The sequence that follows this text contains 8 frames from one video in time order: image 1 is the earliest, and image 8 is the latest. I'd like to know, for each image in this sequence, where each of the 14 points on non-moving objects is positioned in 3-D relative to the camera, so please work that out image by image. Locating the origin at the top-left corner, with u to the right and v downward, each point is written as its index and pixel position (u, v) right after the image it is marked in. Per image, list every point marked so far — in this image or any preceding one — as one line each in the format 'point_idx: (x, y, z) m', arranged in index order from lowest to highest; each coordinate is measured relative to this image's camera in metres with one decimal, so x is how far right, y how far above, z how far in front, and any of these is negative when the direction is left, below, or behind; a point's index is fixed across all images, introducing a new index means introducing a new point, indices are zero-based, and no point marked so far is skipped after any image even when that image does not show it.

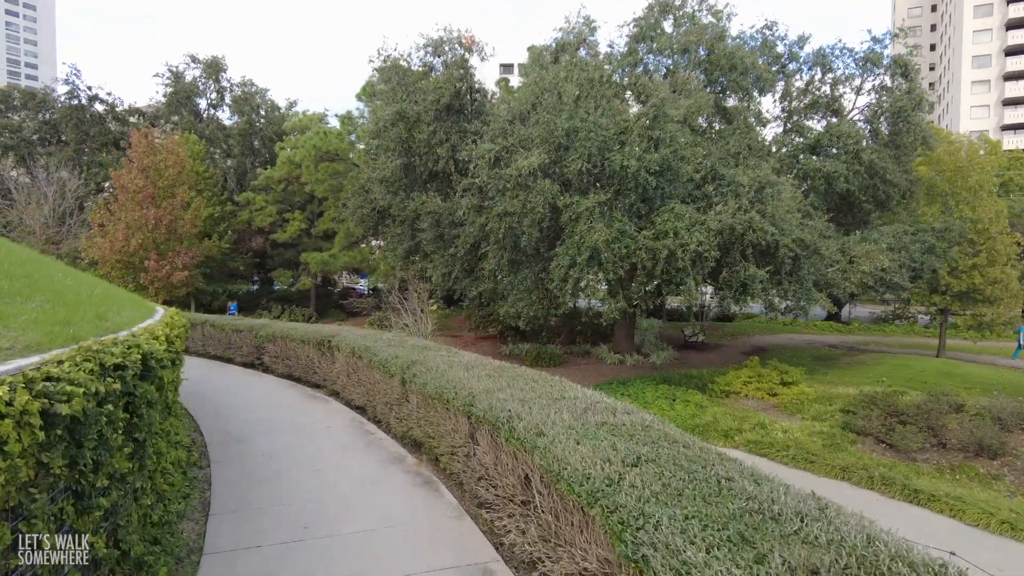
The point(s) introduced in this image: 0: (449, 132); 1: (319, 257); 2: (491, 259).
0: (-1.1, +2.7, +11.6) m
1: (-5.4, +0.9, +18.4) m
2: (-0.3, +0.4, +9.5) m
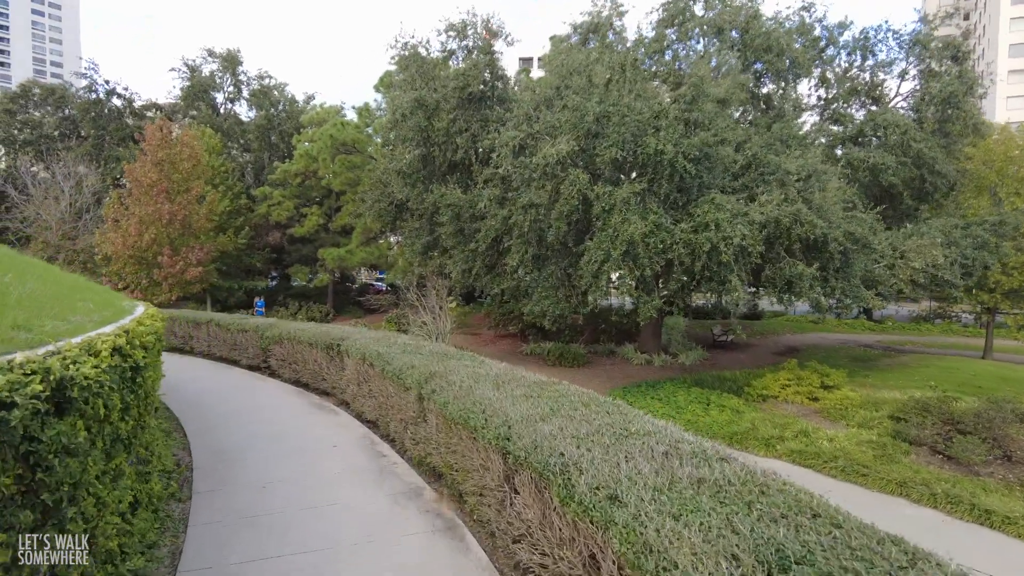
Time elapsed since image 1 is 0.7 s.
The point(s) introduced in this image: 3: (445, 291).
0: (-0.7, +2.8, +11.1) m
1: (-4.8, +1.0, +18.0) m
2: (0.0, +0.4, +9.0) m
3: (-1.3, -0.1, +12.5) m
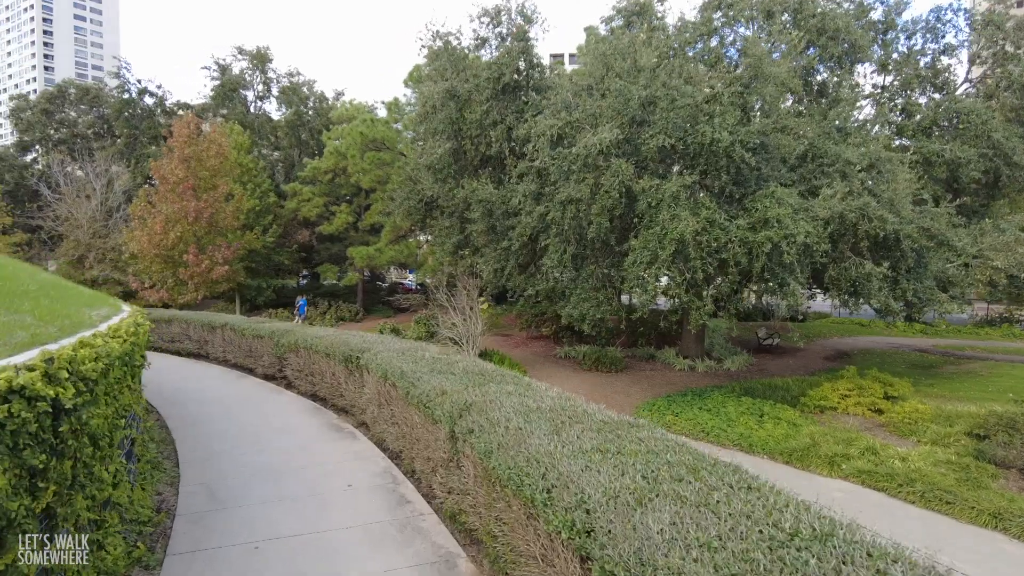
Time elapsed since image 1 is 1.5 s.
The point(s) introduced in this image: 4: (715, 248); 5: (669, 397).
0: (-0.1, +2.8, +10.5) m
1: (-3.9, +1.0, +17.6) m
2: (+0.5, +0.4, +8.4) m
3: (-0.6, -0.1, +11.9) m
4: (+2.2, +0.4, +7.0) m
5: (+2.3, -1.7, +9.9) m
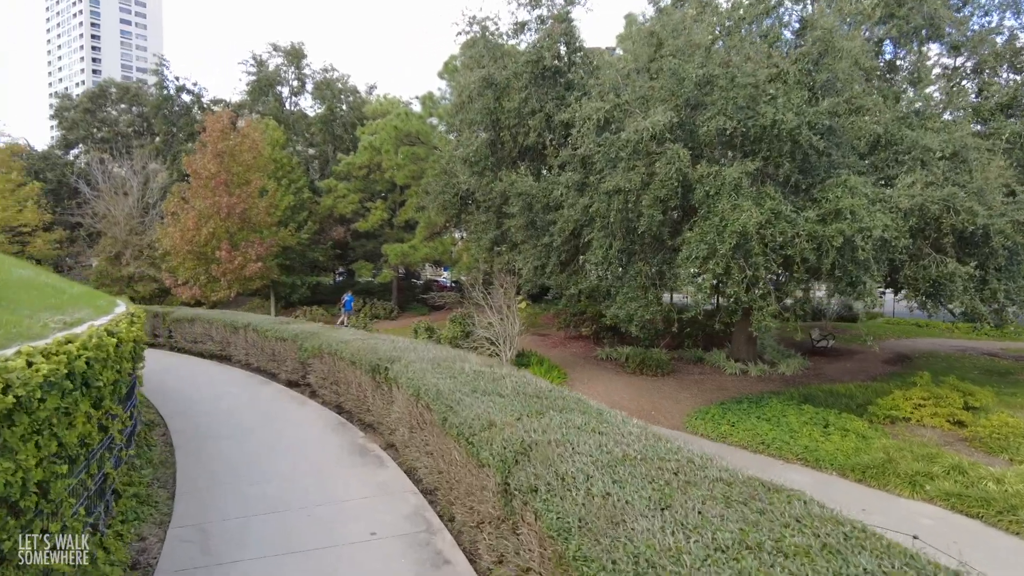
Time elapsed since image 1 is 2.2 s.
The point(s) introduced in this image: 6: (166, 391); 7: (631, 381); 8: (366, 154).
0: (+0.5, +2.8, +9.9) m
1: (-2.9, +1.0, +17.2) m
2: (+1.0, +0.4, +7.8) m
3: (0.0, 0.0, +11.4) m
4: (+2.6, +0.4, +6.4) m
5: (+2.9, -1.6, +9.2) m
6: (-3.0, -1.0, +5.6) m
7: (+2.0, -1.6, +11.1) m
8: (-4.0, +3.7, +18.3) m
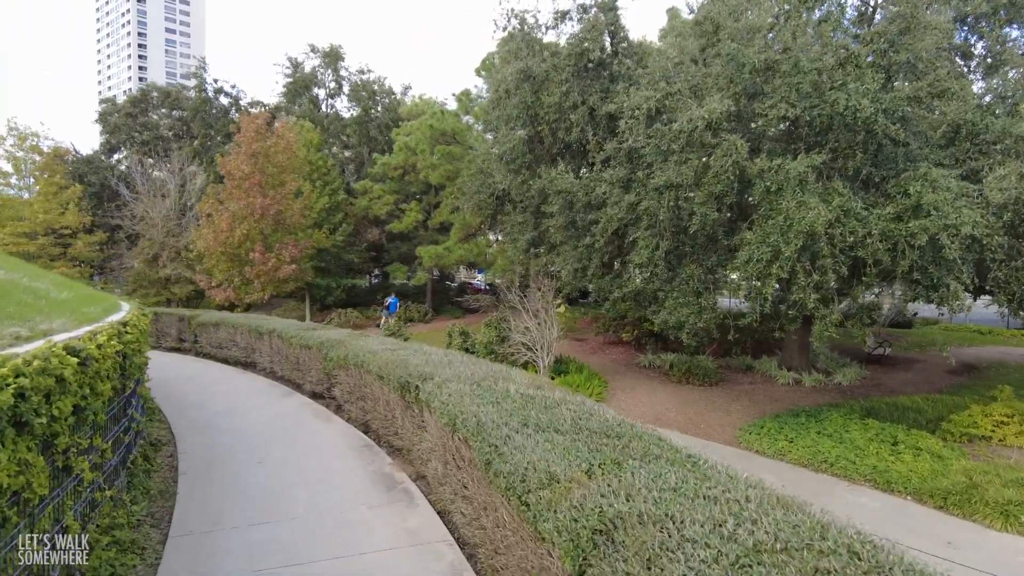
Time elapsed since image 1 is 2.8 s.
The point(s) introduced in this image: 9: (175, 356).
0: (+1.1, +2.8, +9.4) m
1: (-2.0, +1.0, +16.8) m
2: (+1.4, +0.4, +7.2) m
3: (+0.7, -0.1, +10.9) m
4: (+3.0, +0.4, +5.7) m
5: (+3.4, -1.7, +8.5) m
6: (-2.6, -1.0, +5.3) m
7: (+2.6, -1.6, +10.5) m
8: (-3.0, +3.6, +18.0) m
9: (-4.0, -0.8, +7.7) m
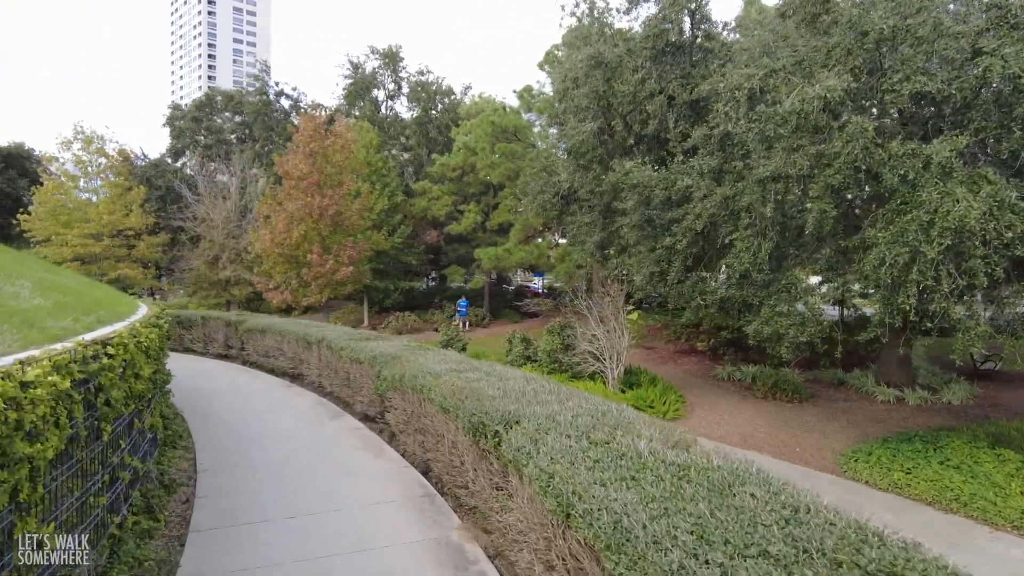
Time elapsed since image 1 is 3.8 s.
0: (+2.0, +2.7, +8.5) m
1: (-0.5, +0.9, +16.2) m
2: (+2.2, +0.3, +6.3) m
3: (+1.7, -0.2, +10.0) m
4: (+3.5, +0.3, +4.7) m
5: (+4.2, -1.8, +7.4) m
6: (-2.1, -1.0, +4.7) m
7: (+3.6, -1.7, +9.5) m
8: (-1.4, +3.6, +17.5) m
9: (-3.2, -0.8, +7.3) m
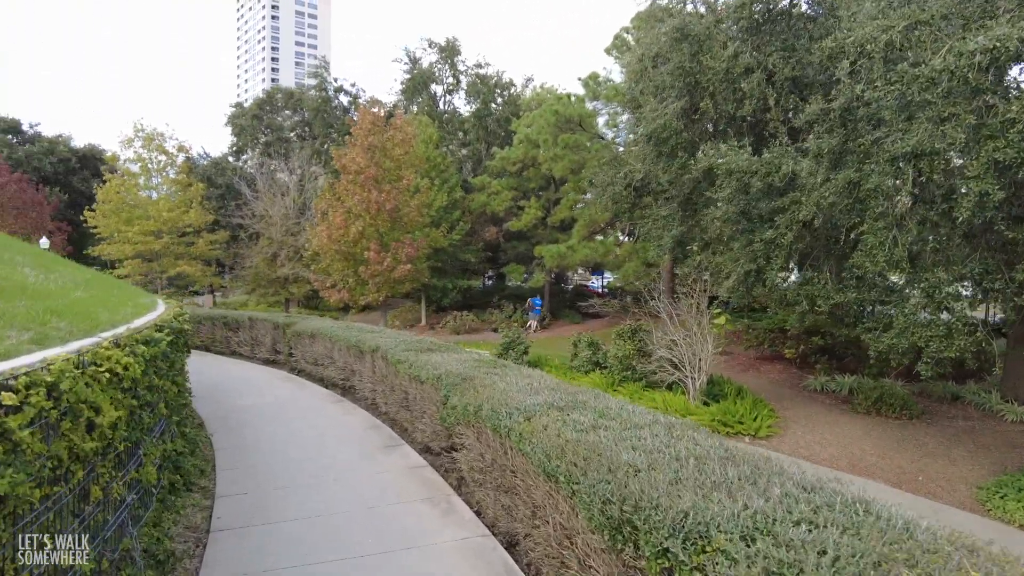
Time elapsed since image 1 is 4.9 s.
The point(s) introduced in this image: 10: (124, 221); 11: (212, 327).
0: (+2.8, +2.7, +7.4) m
1: (+1.0, +0.9, +15.3) m
2: (+2.8, +0.3, +5.3) m
3: (+2.7, -0.2, +9.0) m
4: (+4.1, +0.3, +3.5) m
5: (+5.0, -1.8, +6.2) m
6: (-1.5, -1.0, +4.0) m
7: (+4.5, -1.7, +8.3) m
8: (+0.2, +3.6, +16.7) m
9: (-2.5, -0.8, +6.7) m
10: (-9.1, +1.6, +15.5) m
11: (-3.7, -0.5, +8.2) m
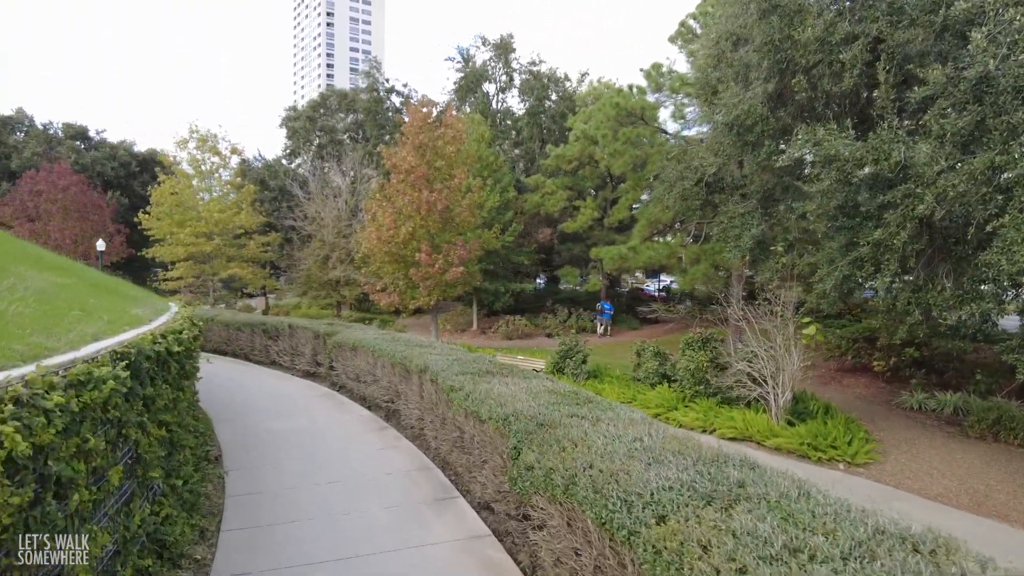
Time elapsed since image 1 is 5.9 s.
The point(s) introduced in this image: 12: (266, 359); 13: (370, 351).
0: (+3.5, +2.6, +6.5) m
1: (+2.3, +0.8, +14.4) m
2: (+3.3, +0.3, +4.3) m
3: (+3.4, -0.2, +8.0) m
4: (+4.4, +0.3, +2.5) m
5: (+5.5, -1.9, +5.1) m
6: (-1.1, -1.0, +3.4) m
7: (+5.2, -1.8, +7.2) m
8: (+1.6, +3.5, +15.9) m
9: (-1.9, -0.9, +6.1) m
10: (-7.8, +1.5, +15.4) m
11: (-3.0, -0.5, +7.7) m
12: (-2.8, -0.8, +7.6) m
13: (-1.1, -0.5, +5.1) m
